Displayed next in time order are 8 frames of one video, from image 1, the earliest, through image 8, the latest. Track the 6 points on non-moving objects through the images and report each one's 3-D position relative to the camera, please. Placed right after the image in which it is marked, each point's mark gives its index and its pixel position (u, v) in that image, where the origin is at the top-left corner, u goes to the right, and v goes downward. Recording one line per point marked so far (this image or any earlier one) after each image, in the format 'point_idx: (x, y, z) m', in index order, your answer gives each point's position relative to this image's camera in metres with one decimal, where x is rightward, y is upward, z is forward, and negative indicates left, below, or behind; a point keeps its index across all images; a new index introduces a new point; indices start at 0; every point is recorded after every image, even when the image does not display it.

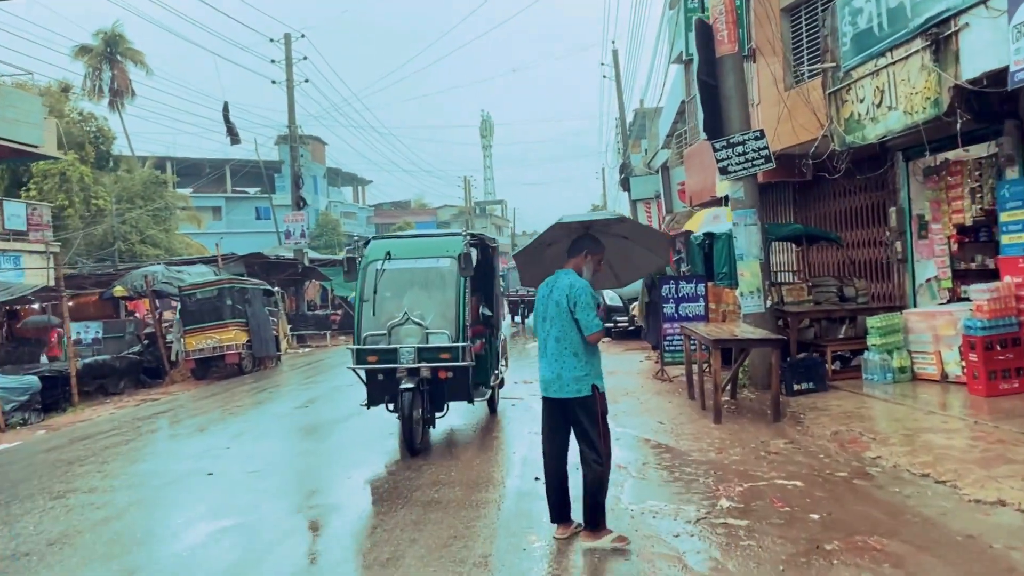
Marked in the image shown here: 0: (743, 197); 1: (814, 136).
0: (+2.7, +1.1, +9.9) m
1: (+3.7, +1.8, +10.4) m
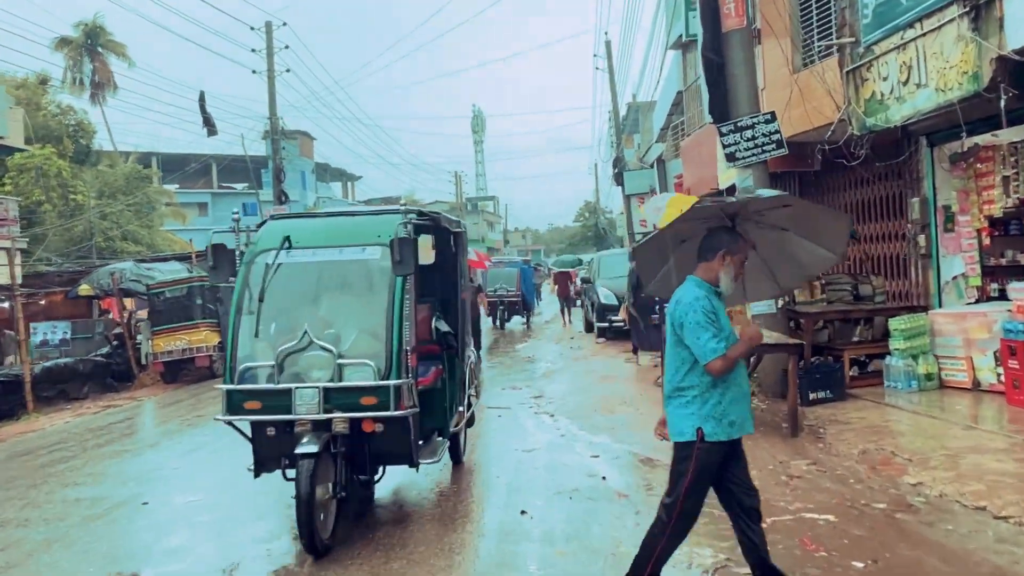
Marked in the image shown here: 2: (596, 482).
0: (+2.5, +1.1, +9.0) m
1: (+3.5, +1.8, +9.5) m
2: (+0.6, -1.4, +6.0) m
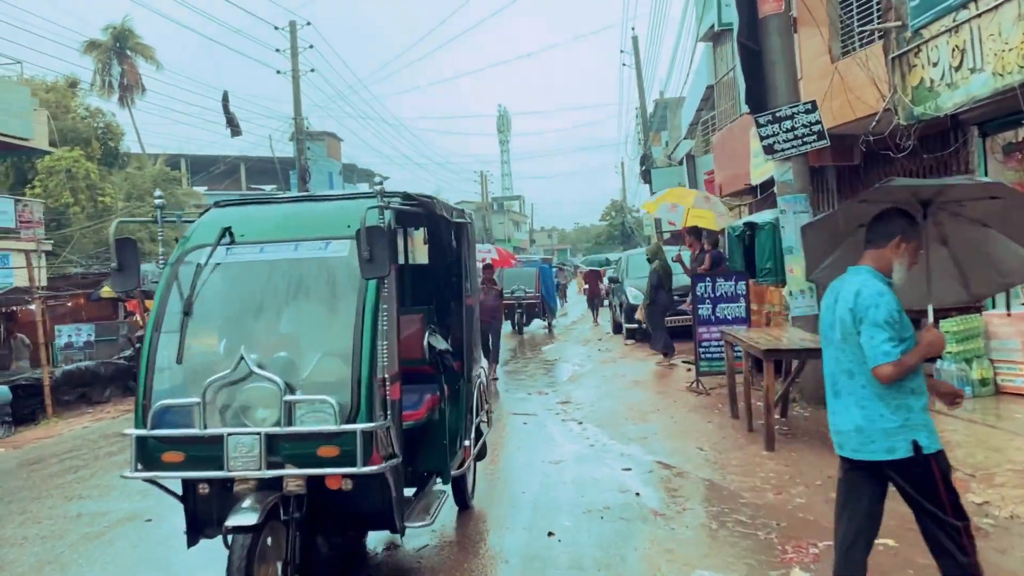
0: (+2.8, +1.1, +8.5) m
1: (+3.8, +1.9, +9.0) m
2: (+0.8, -1.4, +5.6) m
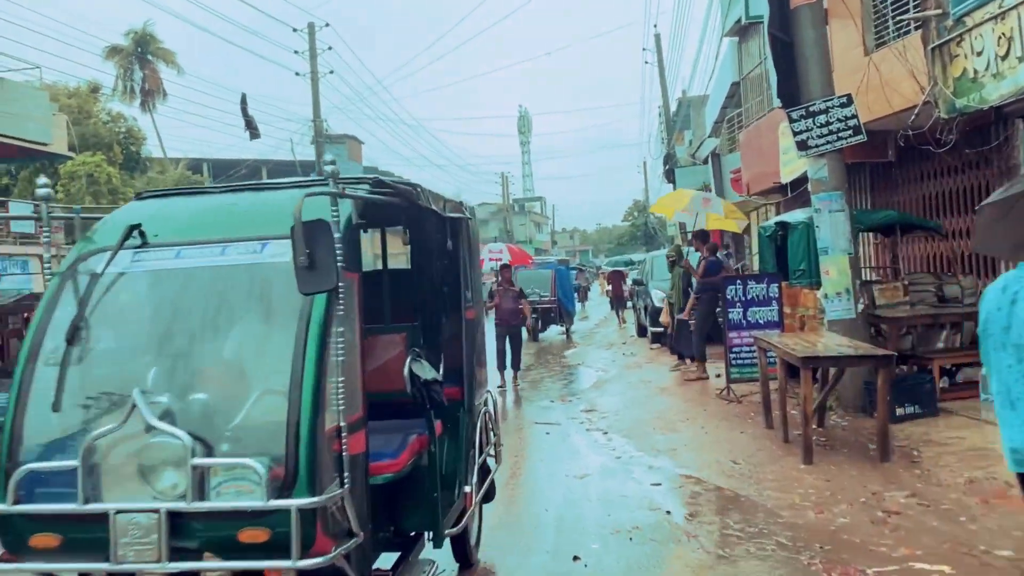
0: (+3.0, +1.0, +8.1) m
1: (+4.0, +1.8, +8.6) m
2: (+0.9, -1.4, +5.2) m
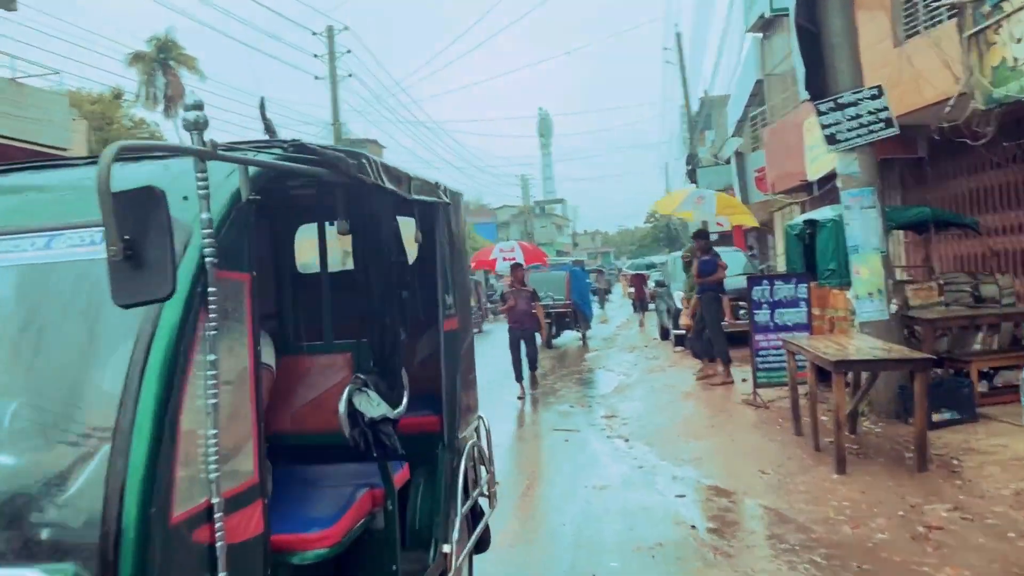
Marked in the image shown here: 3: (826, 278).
0: (+3.1, +1.0, +7.7) m
1: (+4.1, +1.8, +8.2) m
2: (+1.0, -1.4, +4.9) m
3: (+3.1, +0.1, +8.6) m
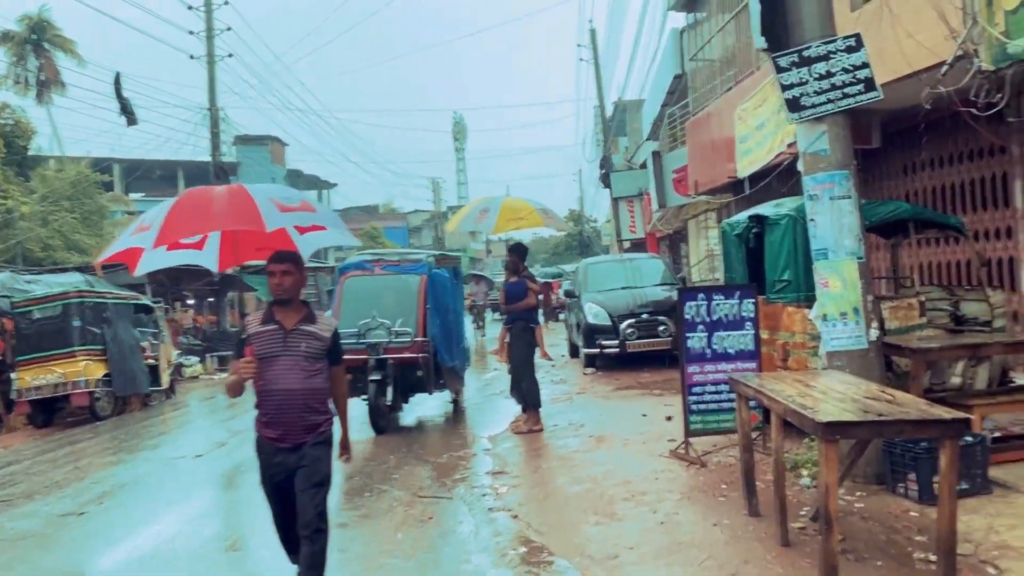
0: (+2.1, +0.9, +5.8) m
1: (+3.1, +1.7, +6.3) m
2: (+0.3, -1.5, +2.7) m
3: (+2.0, 0.0, +6.6) m
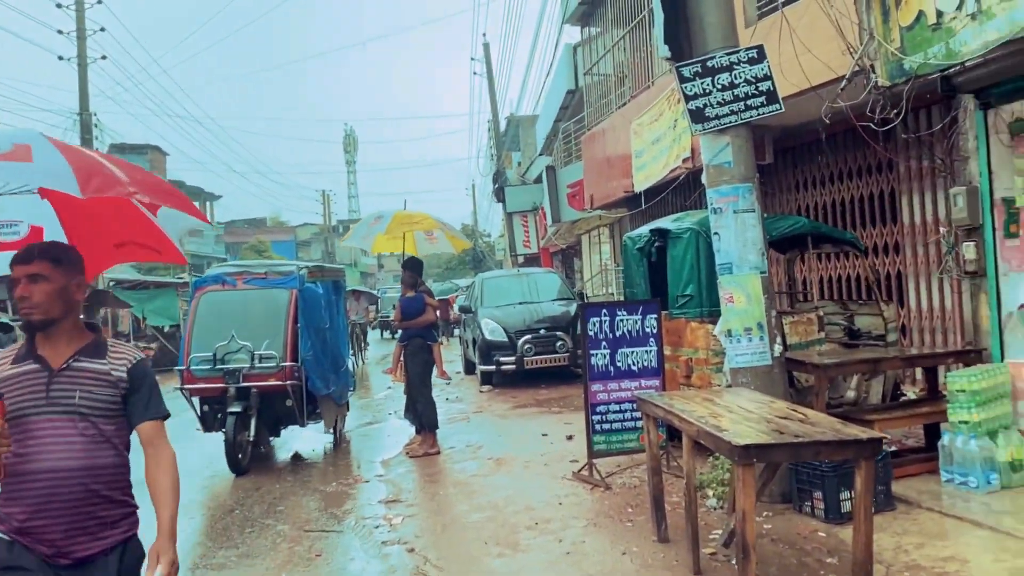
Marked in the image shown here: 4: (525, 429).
0: (+1.4, +0.8, +5.7) m
1: (+2.3, +1.6, +6.4) m
2: (0.0, -1.5, +2.4) m
3: (+1.3, -0.1, +6.5) m
4: (+0.1, -1.4, +8.6) m
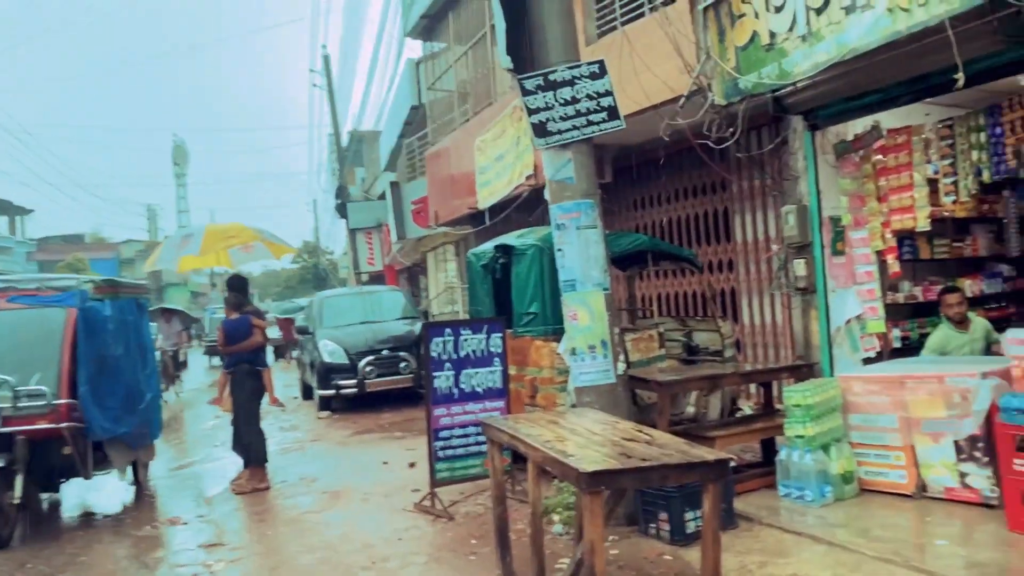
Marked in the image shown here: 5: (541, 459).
0: (+0.4, +0.7, +5.6) m
1: (+1.2, +1.5, +6.4) m
2: (-0.5, -1.6, +2.0) m
3: (+0.1, -0.3, +6.3) m
4: (-1.4, -1.6, +8.2) m
5: (+0.1, -0.8, +4.0) m
